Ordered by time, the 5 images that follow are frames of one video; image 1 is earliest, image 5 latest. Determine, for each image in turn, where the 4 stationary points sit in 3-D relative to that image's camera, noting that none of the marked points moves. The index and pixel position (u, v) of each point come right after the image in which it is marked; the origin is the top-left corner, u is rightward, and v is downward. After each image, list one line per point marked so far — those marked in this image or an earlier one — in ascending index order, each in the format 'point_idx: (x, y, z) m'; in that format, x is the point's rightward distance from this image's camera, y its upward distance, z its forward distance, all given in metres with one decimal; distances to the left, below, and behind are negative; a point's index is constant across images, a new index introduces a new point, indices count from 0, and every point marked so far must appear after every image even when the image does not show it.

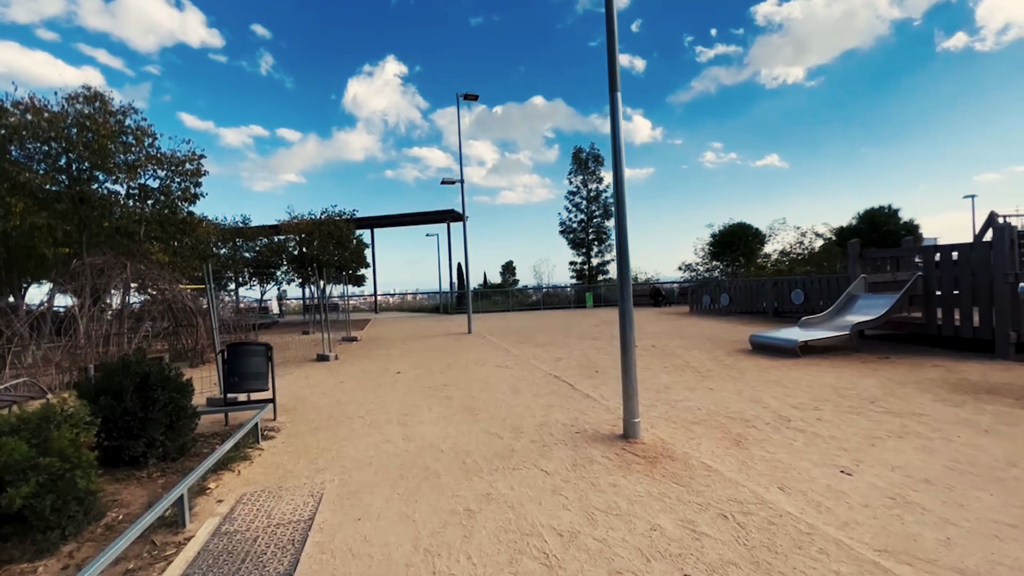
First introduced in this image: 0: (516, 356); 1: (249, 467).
0: (+0.1, -1.5, +10.1) m
1: (-2.6, -1.8, +4.4) m
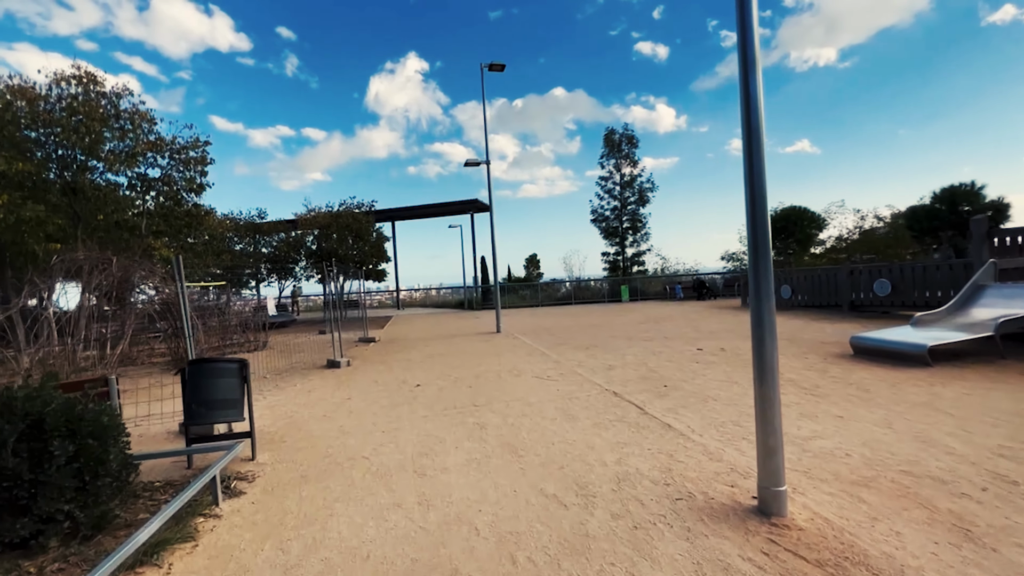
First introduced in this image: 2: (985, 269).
0: (+0.9, -1.4, +8.4) m
1: (-2.1, -1.8, +2.9) m
2: (+8.7, +0.4, +8.3) m
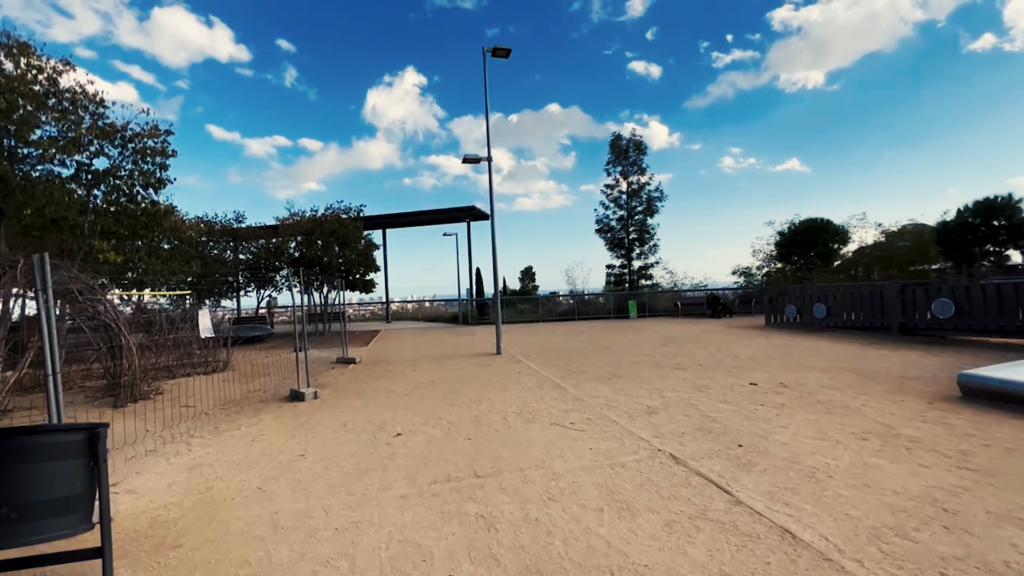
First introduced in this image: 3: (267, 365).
0: (+1.0, -1.7, +6.6) m
1: (-1.9, -1.8, +1.1) m
2: (+8.9, 0.0, +6.7) m
3: (-6.3, -2.0, +11.7) m
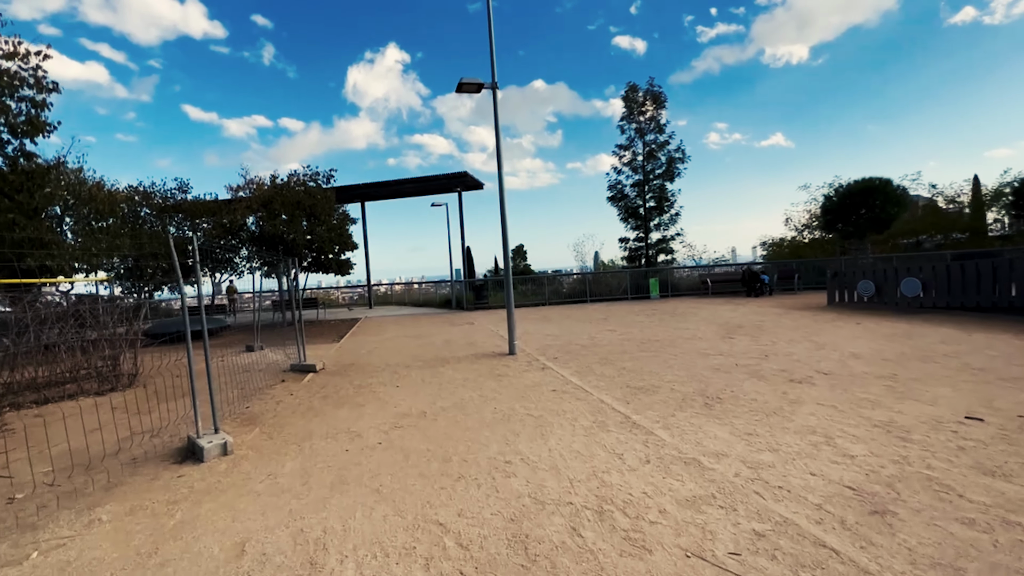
0: (+1.5, -1.4, +3.5) m
1: (-1.3, -1.9, -2.1) m
2: (+9.3, +0.4, +3.7) m
3: (-6.0, -1.7, +8.4) m
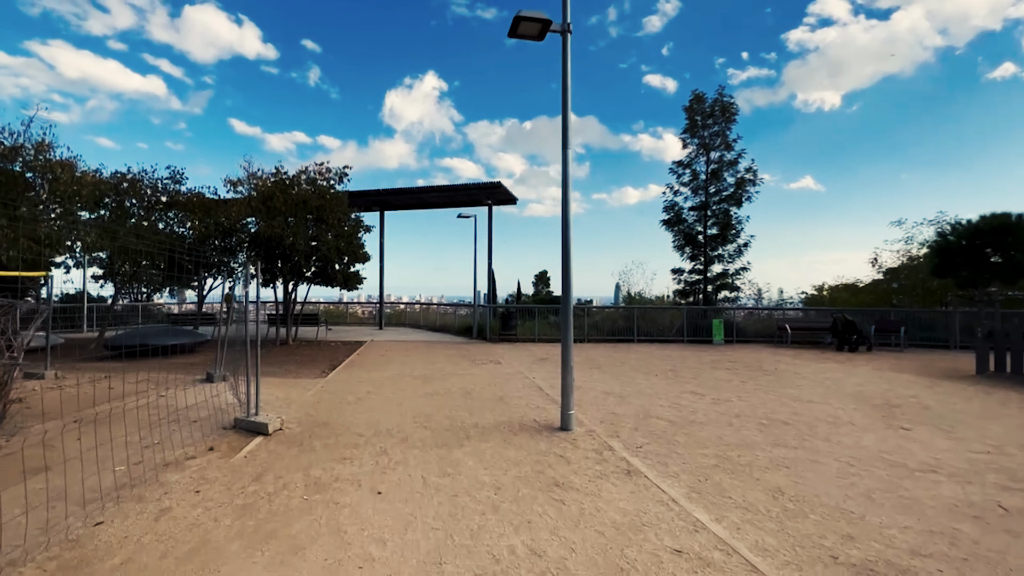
0: (+1.9, -1.7, +0.4) m
1: (-1.1, -1.7, -5.1) m
2: (+9.9, -0.5, +0.3) m
3: (-5.3, -1.8, +5.6) m
